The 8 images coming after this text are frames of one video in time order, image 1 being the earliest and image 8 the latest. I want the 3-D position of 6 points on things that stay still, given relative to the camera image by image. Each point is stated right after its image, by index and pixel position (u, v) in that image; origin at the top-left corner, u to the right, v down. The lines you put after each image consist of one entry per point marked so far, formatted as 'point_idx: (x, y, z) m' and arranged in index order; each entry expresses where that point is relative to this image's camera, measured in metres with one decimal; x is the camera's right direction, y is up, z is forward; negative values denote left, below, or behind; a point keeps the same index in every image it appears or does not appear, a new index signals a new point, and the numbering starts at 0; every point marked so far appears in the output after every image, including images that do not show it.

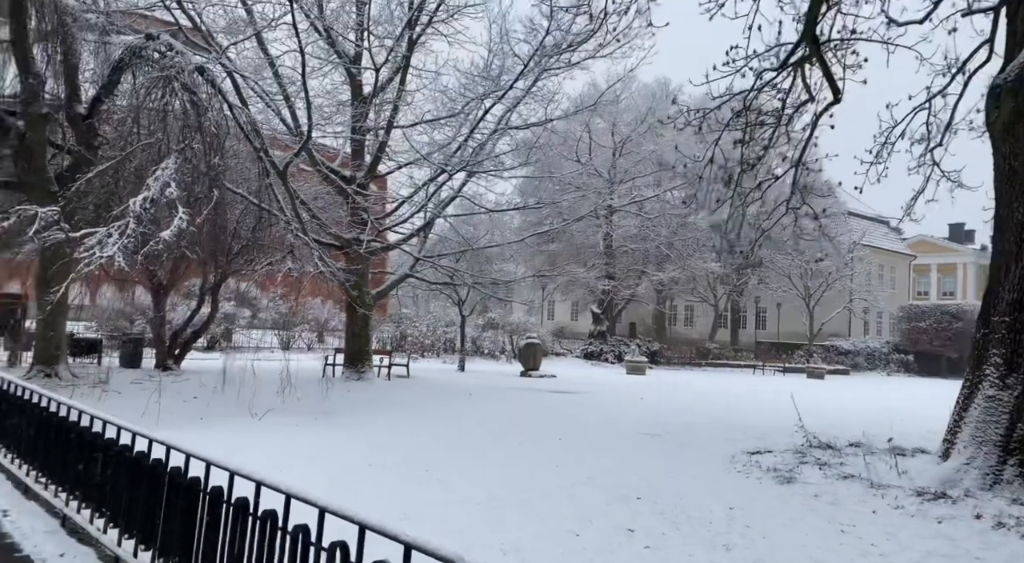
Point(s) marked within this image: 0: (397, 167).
0: (-2.2, +2.2, +14.4) m
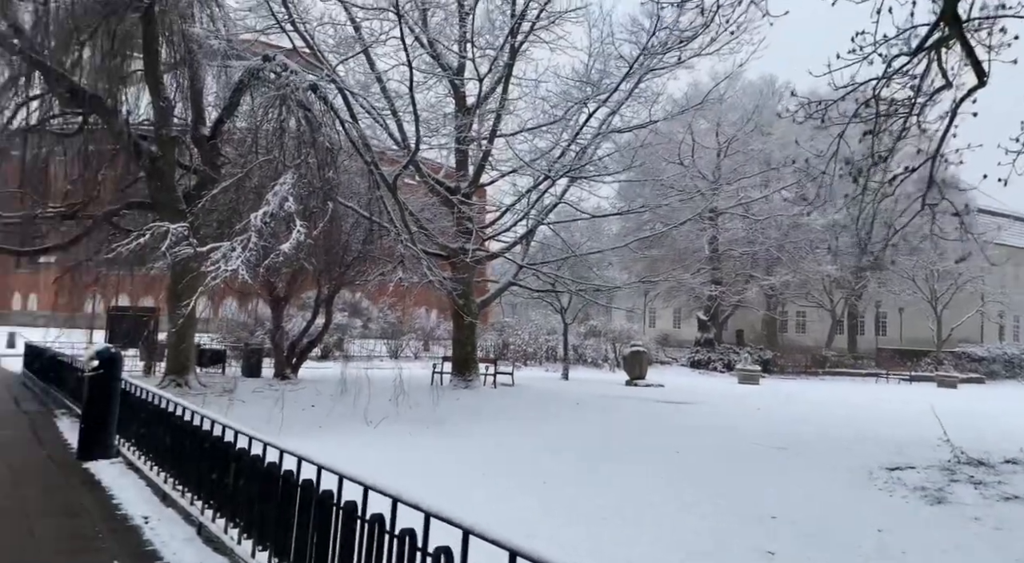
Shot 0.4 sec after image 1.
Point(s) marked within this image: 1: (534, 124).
0: (-0.2, +2.0, +14.4) m
1: (+0.4, +3.1, +14.9) m
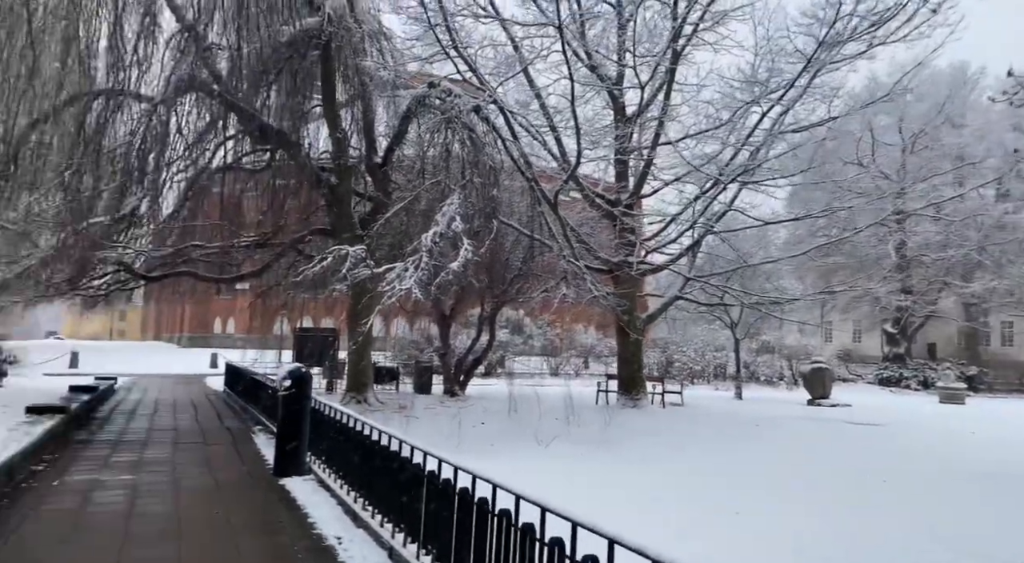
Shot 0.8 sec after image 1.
0: (+2.8, +1.8, +14.0) m
1: (+3.5, +2.8, +14.4) m
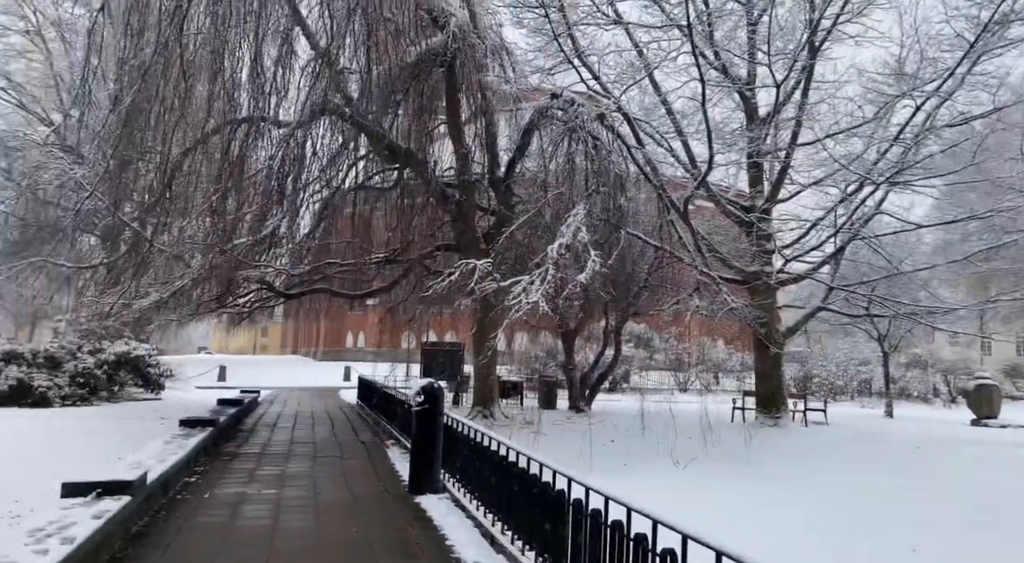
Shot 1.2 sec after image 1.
0: (+5.0, +1.6, +13.2) m
1: (+5.7, +2.7, +13.5) m
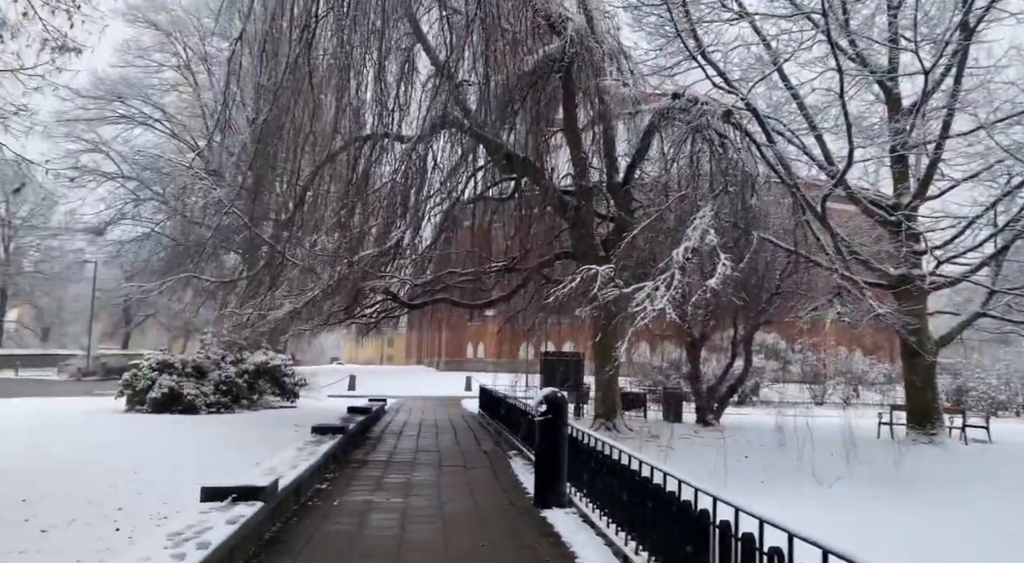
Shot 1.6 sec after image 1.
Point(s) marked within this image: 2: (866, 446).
0: (+7.0, +1.5, +12.1) m
1: (+7.7, +2.6, +12.3) m
2: (+5.6, -2.6, +12.2) m
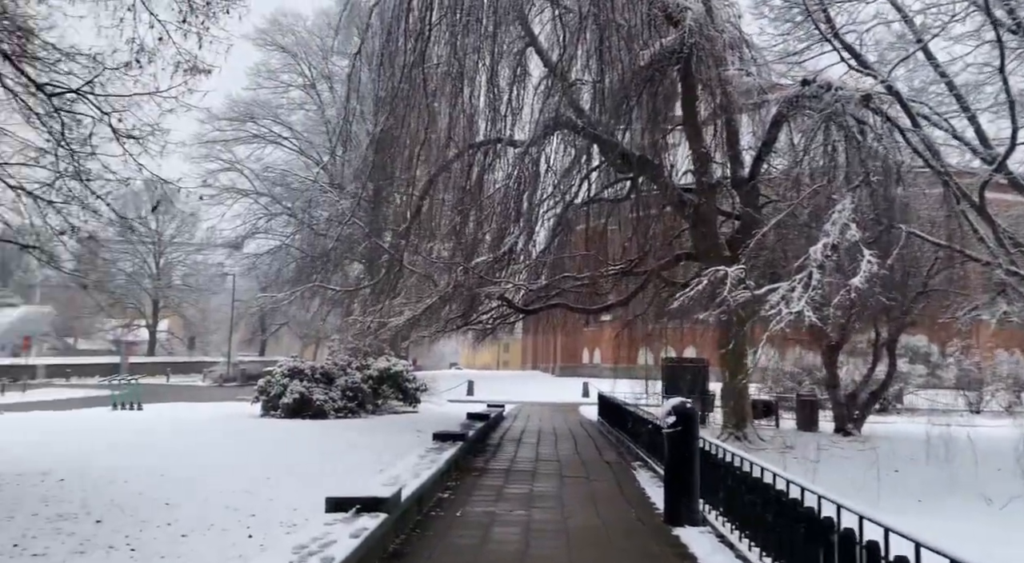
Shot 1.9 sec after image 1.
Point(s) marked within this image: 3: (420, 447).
0: (+8.7, +1.6, +10.7) m
1: (+9.5, +2.7, +10.8) m
2: (+7.4, -2.5, +10.9) m
3: (-1.2, -2.2, +10.2) m
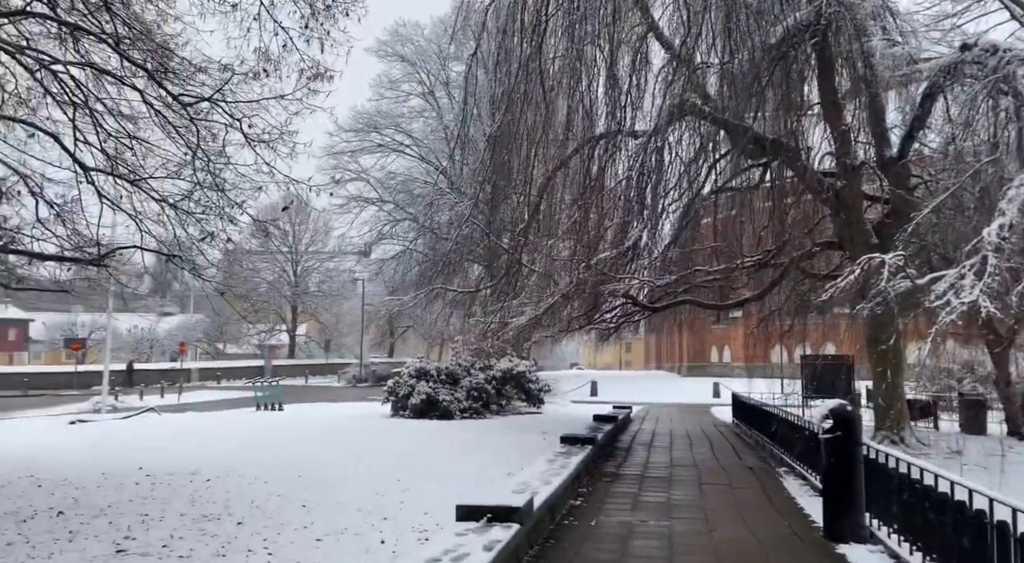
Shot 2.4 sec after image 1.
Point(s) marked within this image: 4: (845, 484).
0: (+10.2, +1.9, +8.9) m
1: (+11.0, +3.0, +8.8) m
2: (+9.1, -2.3, +9.3) m
3: (+0.5, -2.2, +9.9) m
4: (+2.2, -1.4, +5.2) m
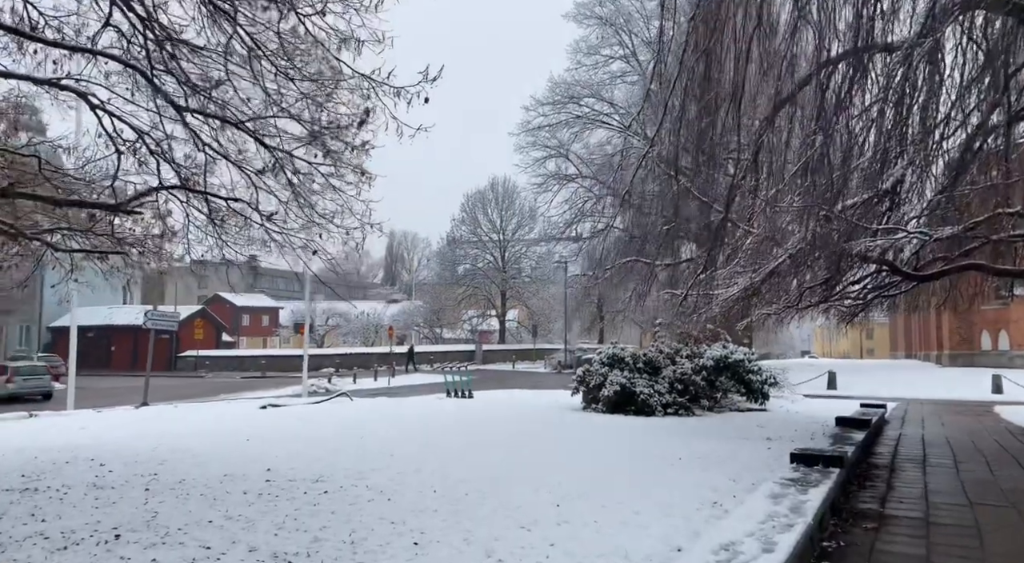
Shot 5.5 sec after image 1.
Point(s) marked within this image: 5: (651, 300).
0: (+11.5, +2.5, +3.4) m
1: (+12.1, +3.6, +3.2) m
2: (+10.6, -1.7, +4.2) m
3: (+2.5, -1.8, +7.2) m
4: (+2.8, -1.0, +2.1) m
5: (+2.7, -0.4, +14.7) m
